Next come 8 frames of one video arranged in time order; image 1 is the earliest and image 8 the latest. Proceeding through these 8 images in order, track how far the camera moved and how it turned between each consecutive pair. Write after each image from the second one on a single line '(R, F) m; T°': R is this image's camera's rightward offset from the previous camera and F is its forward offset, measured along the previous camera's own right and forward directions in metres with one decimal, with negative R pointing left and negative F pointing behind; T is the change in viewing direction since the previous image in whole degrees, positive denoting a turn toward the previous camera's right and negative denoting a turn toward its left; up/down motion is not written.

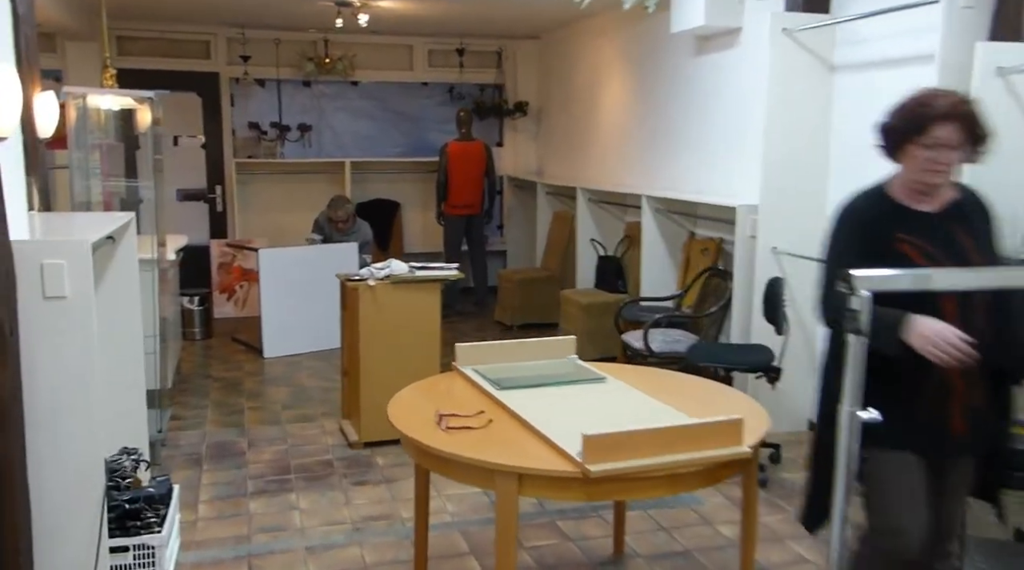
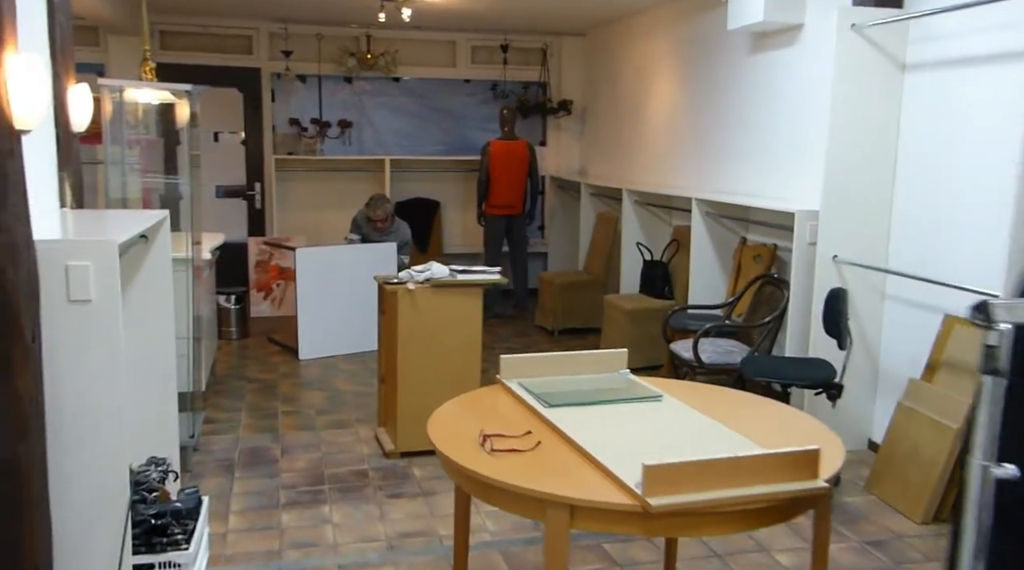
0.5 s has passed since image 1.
(0.0, +0.2) m; -2°
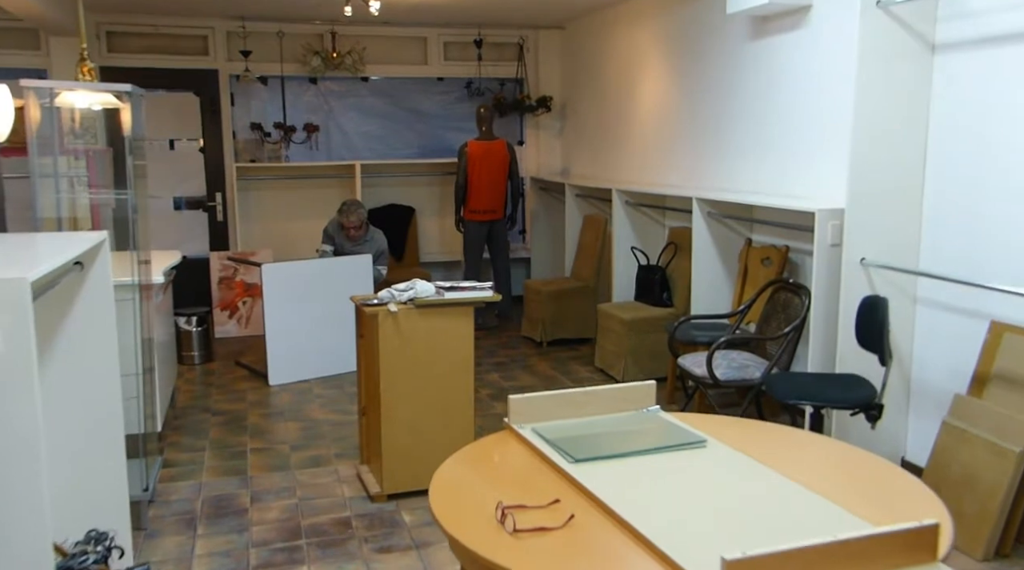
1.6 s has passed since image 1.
(-0.1, +0.5) m; +2°
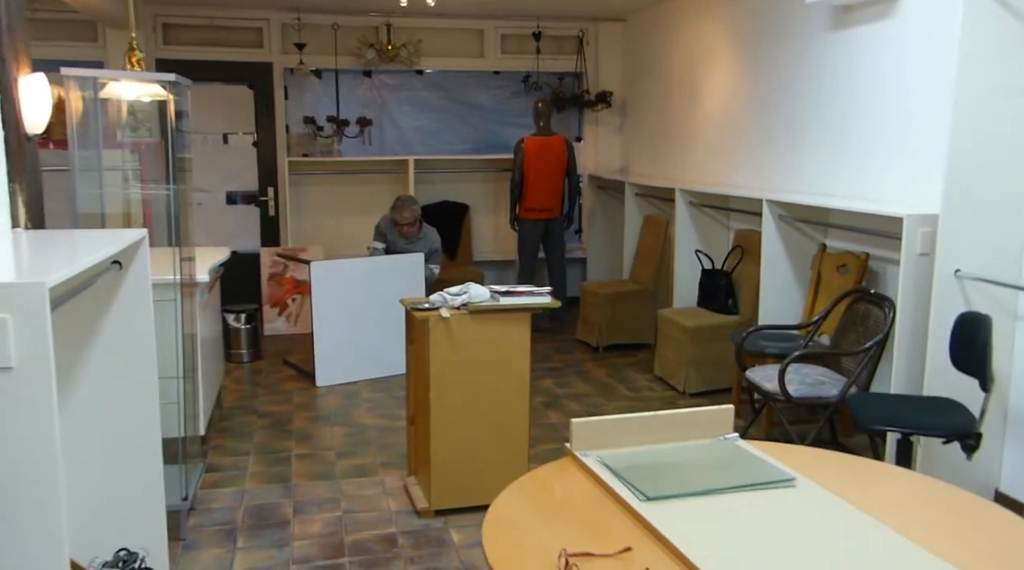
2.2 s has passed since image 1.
(0.0, +0.2) m; -3°
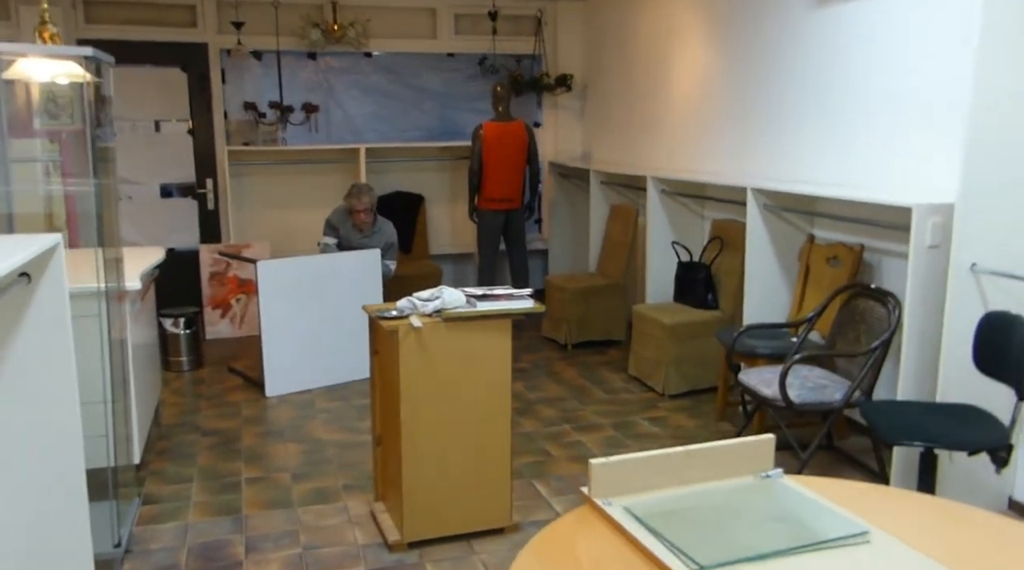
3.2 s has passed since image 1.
(-0.1, +0.4) m; +4°
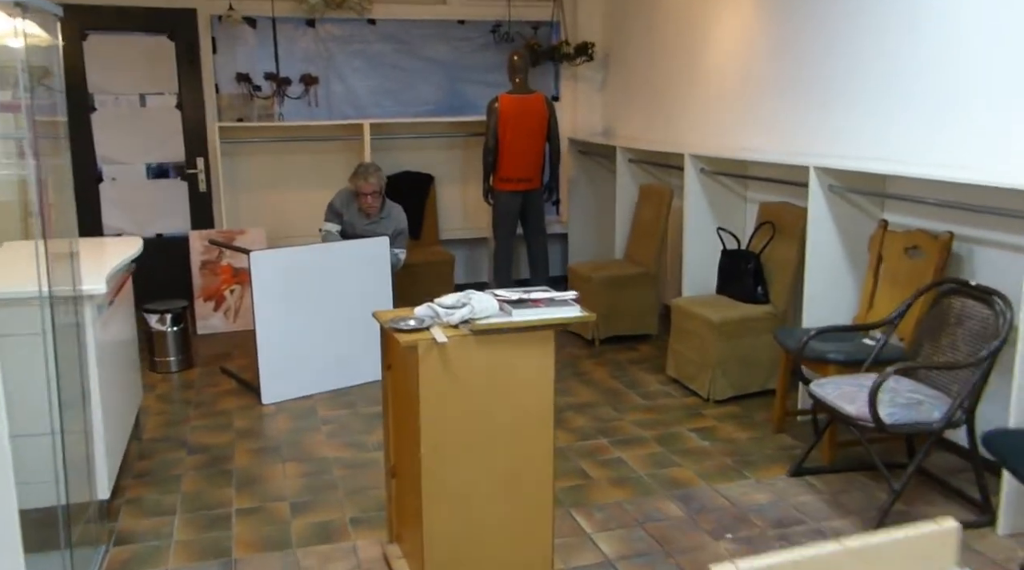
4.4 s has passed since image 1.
(-0.1, +0.5) m; 0°
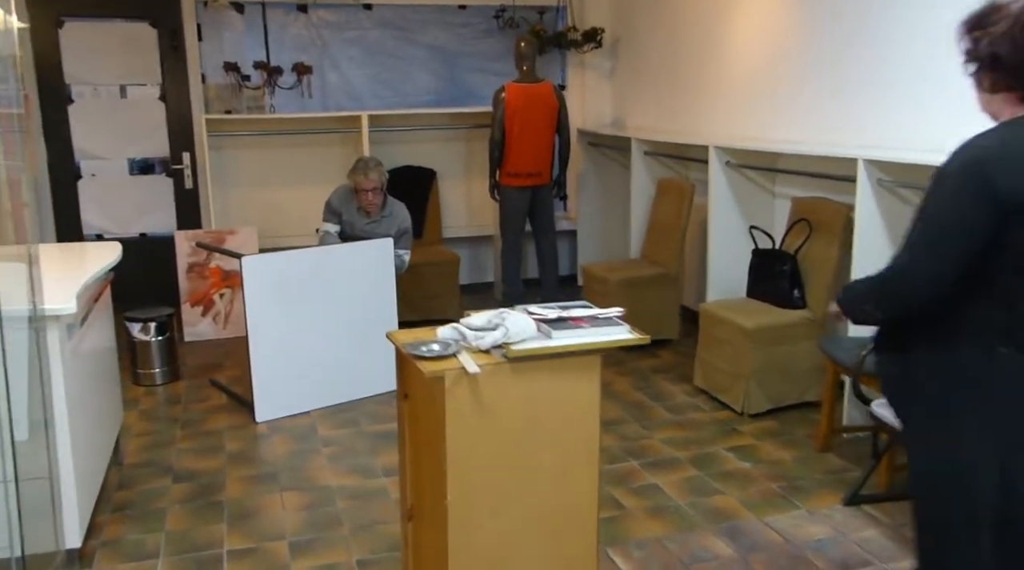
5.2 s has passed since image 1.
(-0.1, +0.4) m; +1°
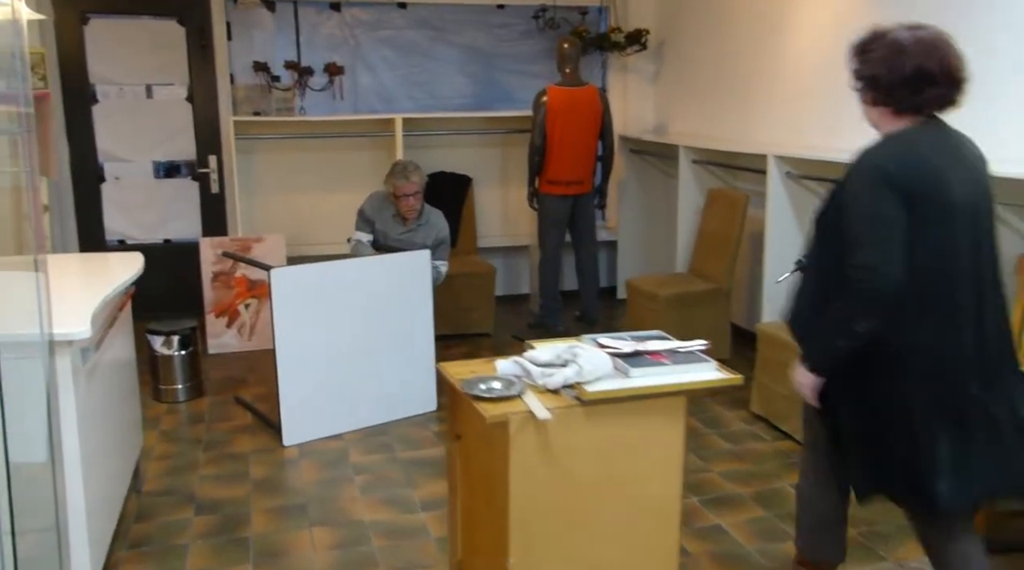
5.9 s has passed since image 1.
(-0.1, +0.3) m; -1°
